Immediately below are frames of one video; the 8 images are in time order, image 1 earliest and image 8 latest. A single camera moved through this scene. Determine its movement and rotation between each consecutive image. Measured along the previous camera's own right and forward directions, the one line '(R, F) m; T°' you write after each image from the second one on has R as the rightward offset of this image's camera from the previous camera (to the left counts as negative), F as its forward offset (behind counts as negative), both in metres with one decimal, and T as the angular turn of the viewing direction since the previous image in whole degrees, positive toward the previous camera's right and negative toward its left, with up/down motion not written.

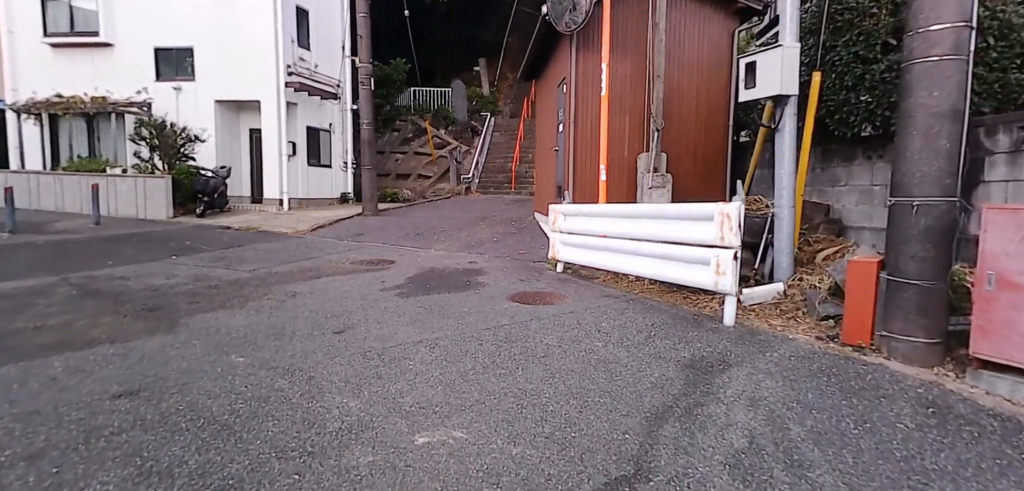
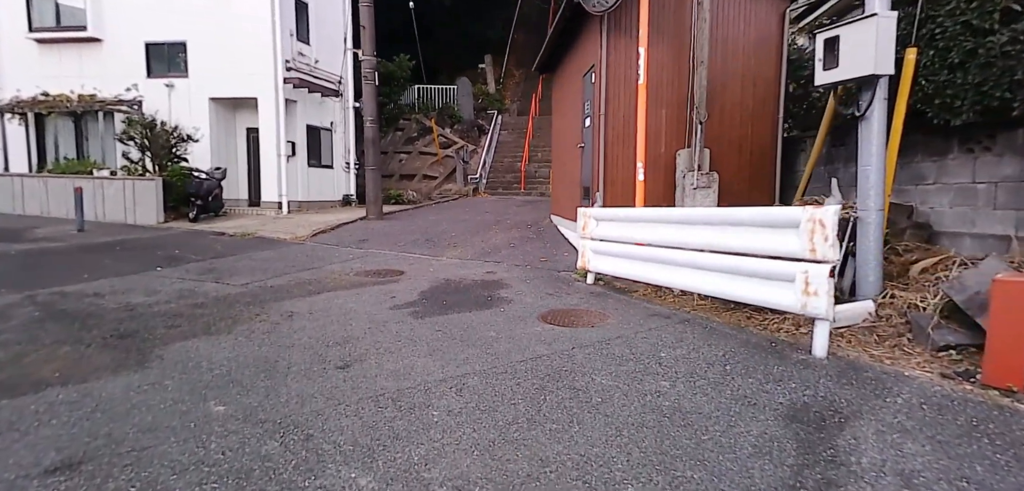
(-0.2, +0.7) m; 0°
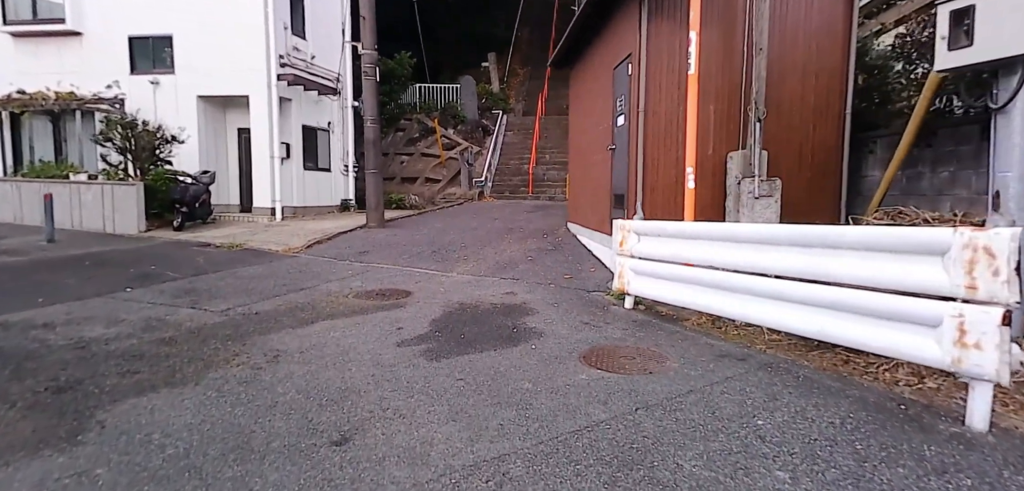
(-0.2, +0.8) m; 0°
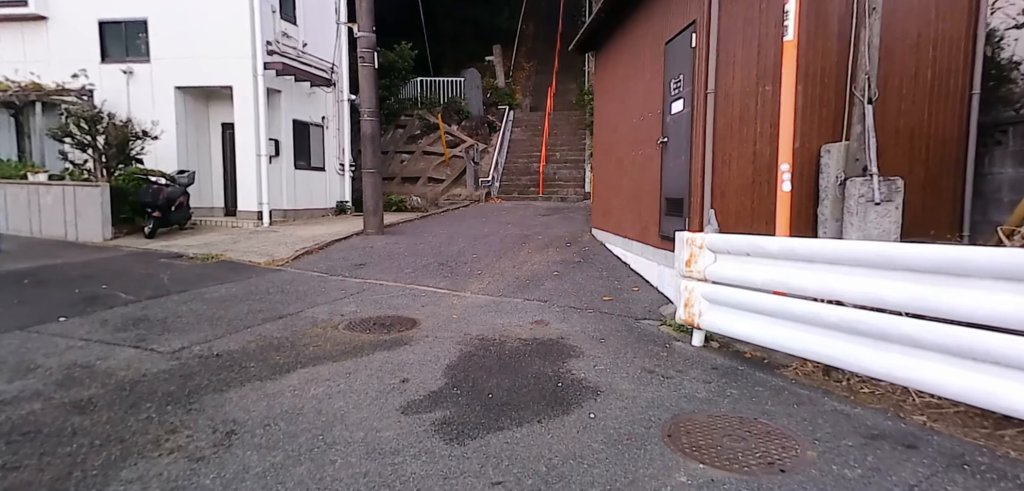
(-0.3, +1.1) m; 0°
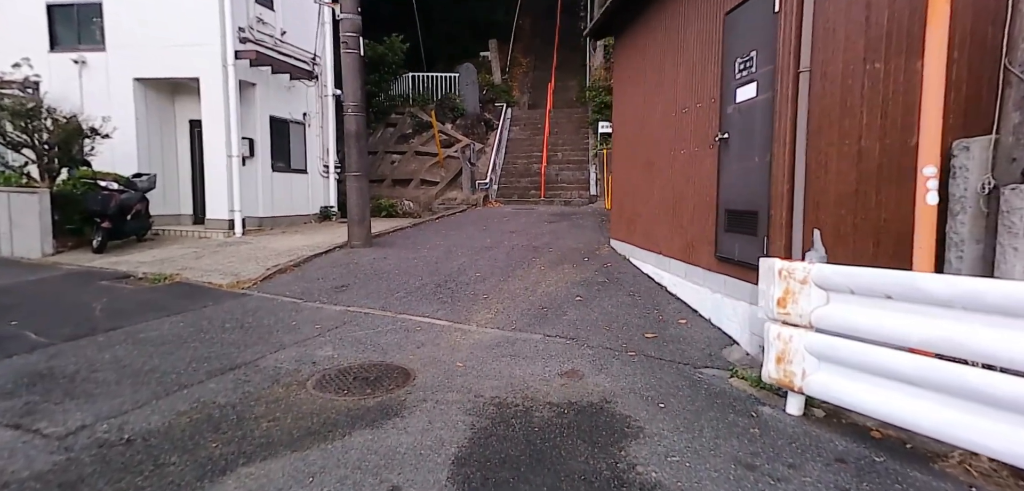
(-0.2, +1.0) m; +1°
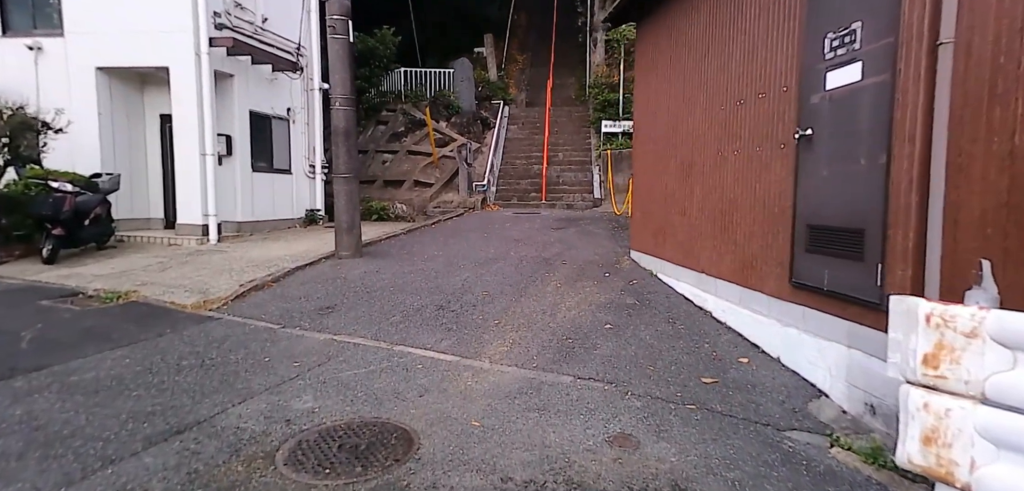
(-0.2, +0.8) m; +1°
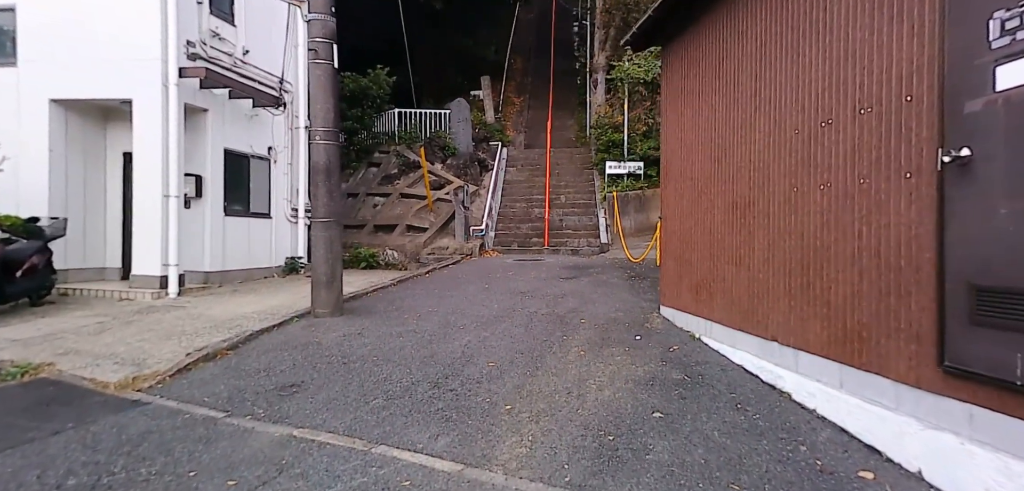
(-0.1, +0.9) m; +1°
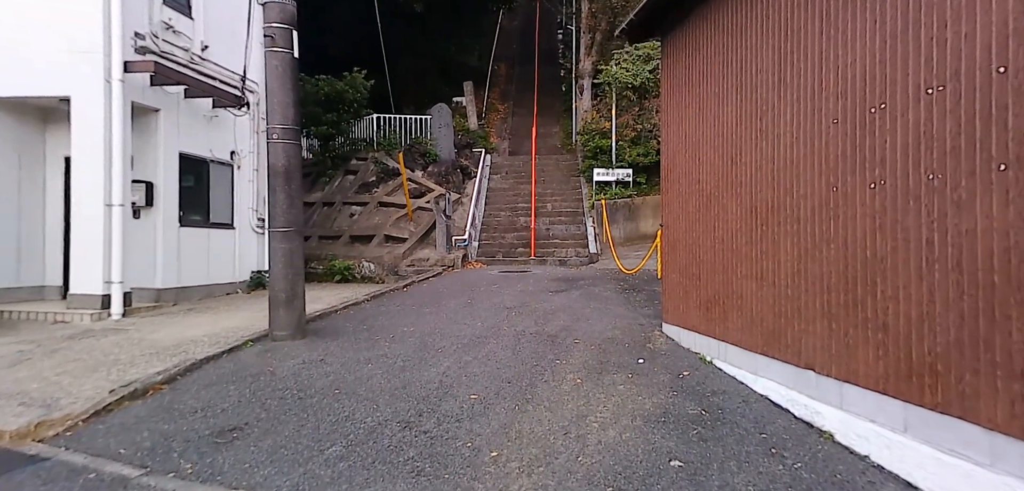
(0.0, +0.6) m; +2°
